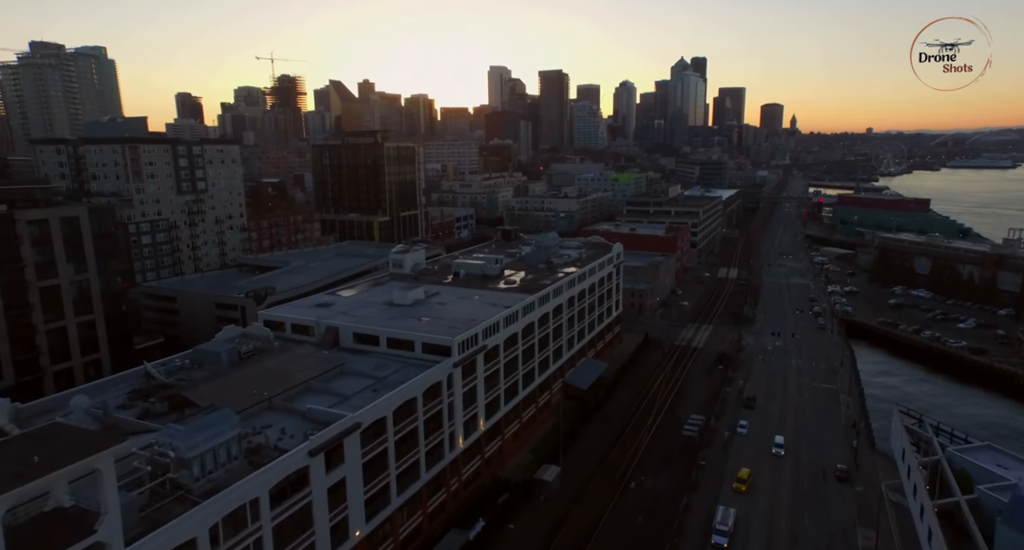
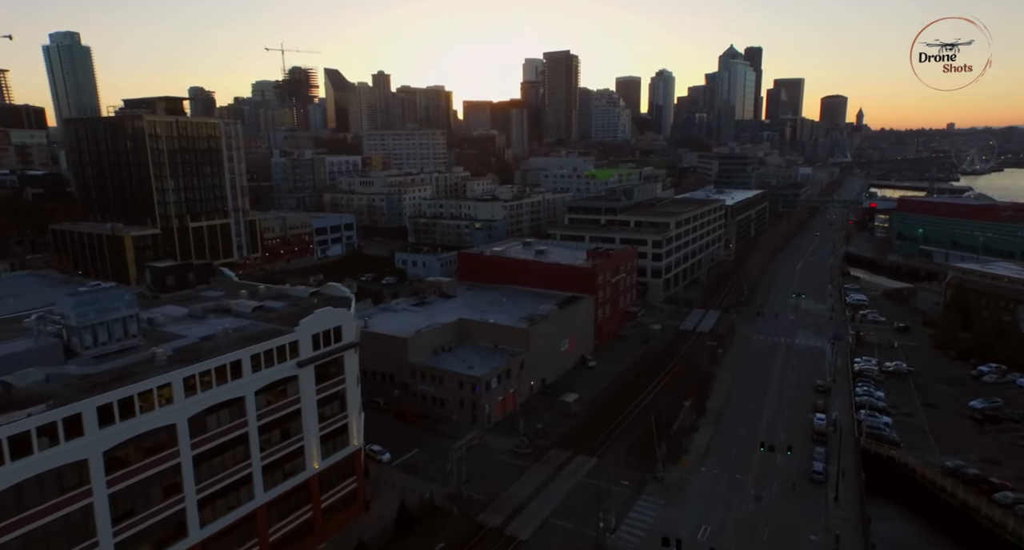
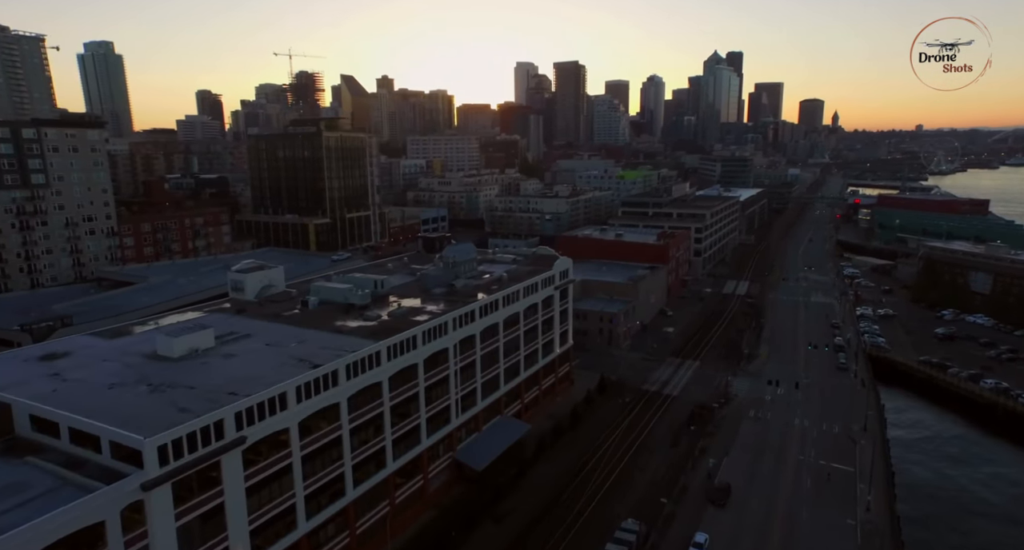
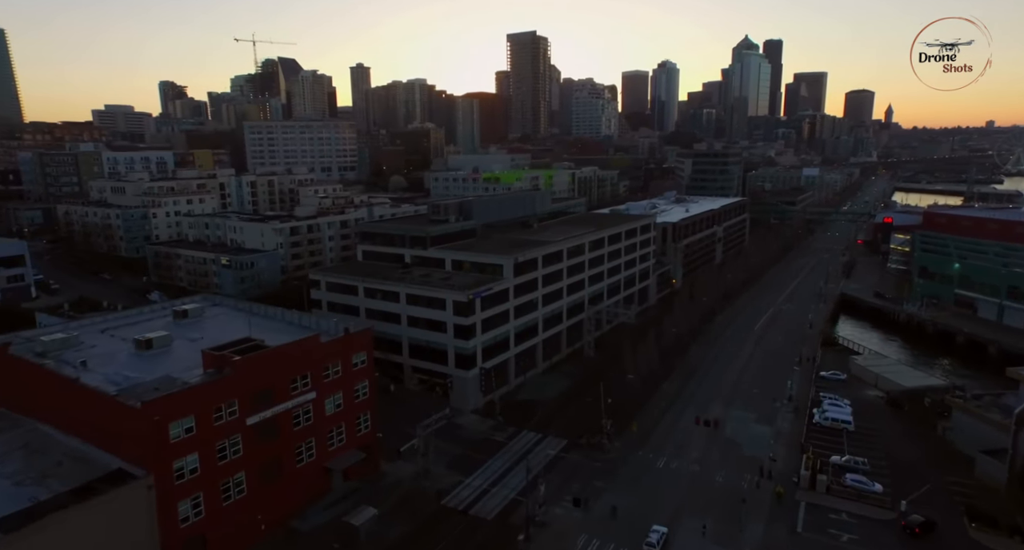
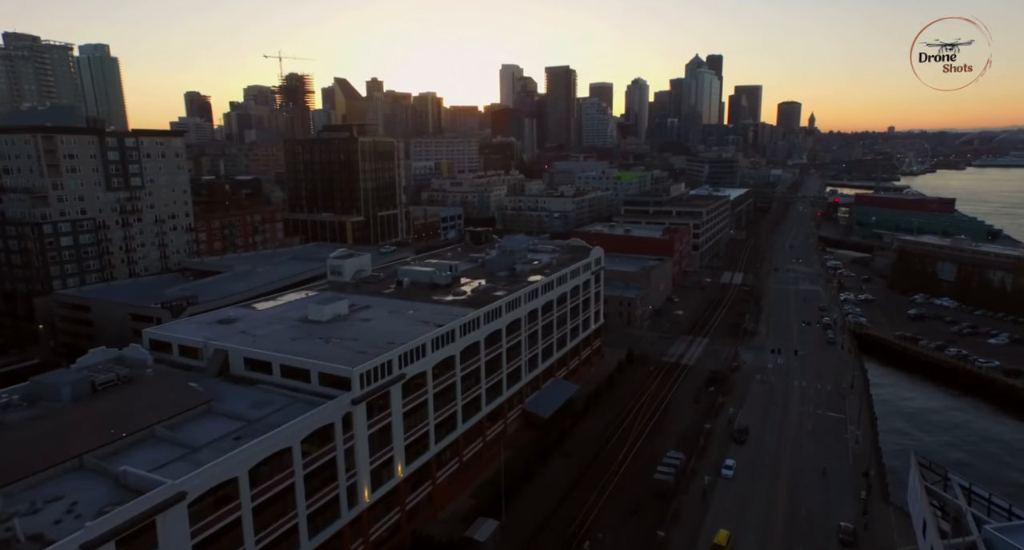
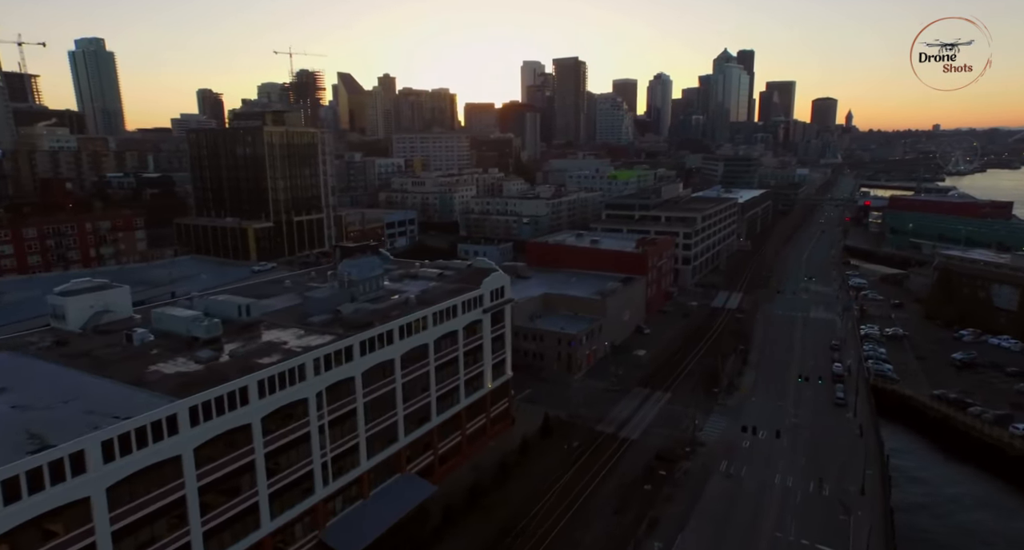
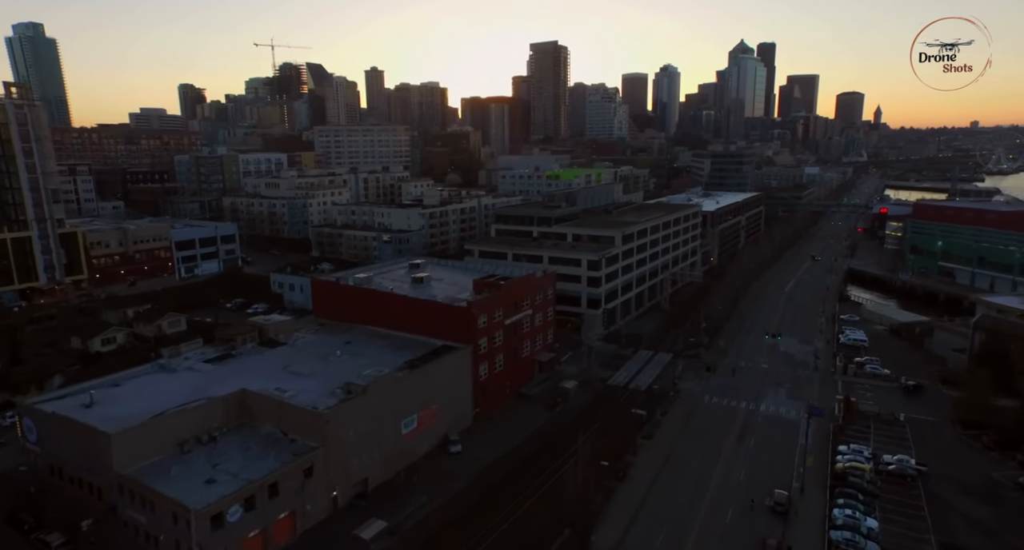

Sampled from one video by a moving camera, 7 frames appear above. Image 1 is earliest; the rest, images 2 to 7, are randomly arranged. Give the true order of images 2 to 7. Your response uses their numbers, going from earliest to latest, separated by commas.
5, 3, 6, 2, 7, 4
